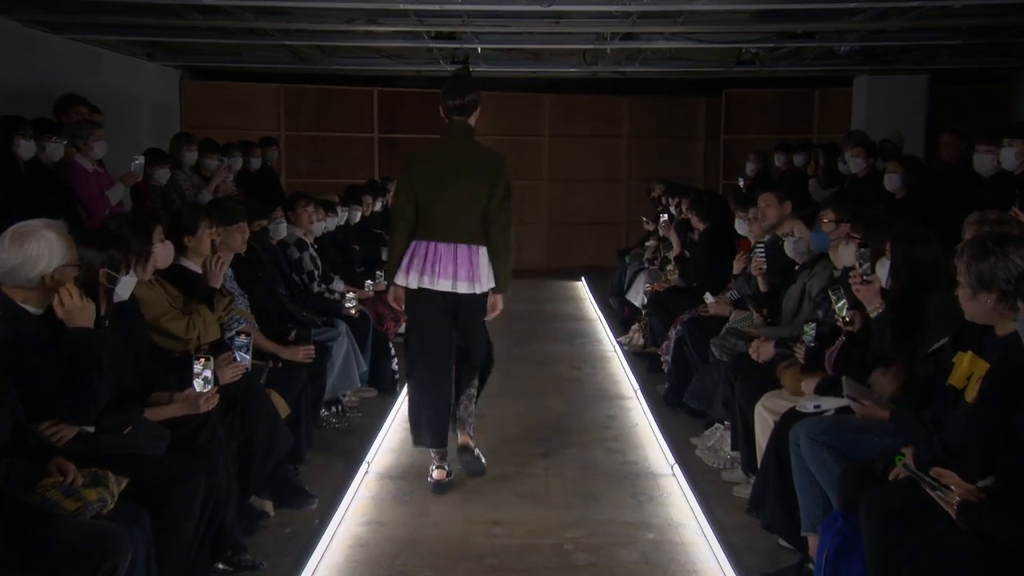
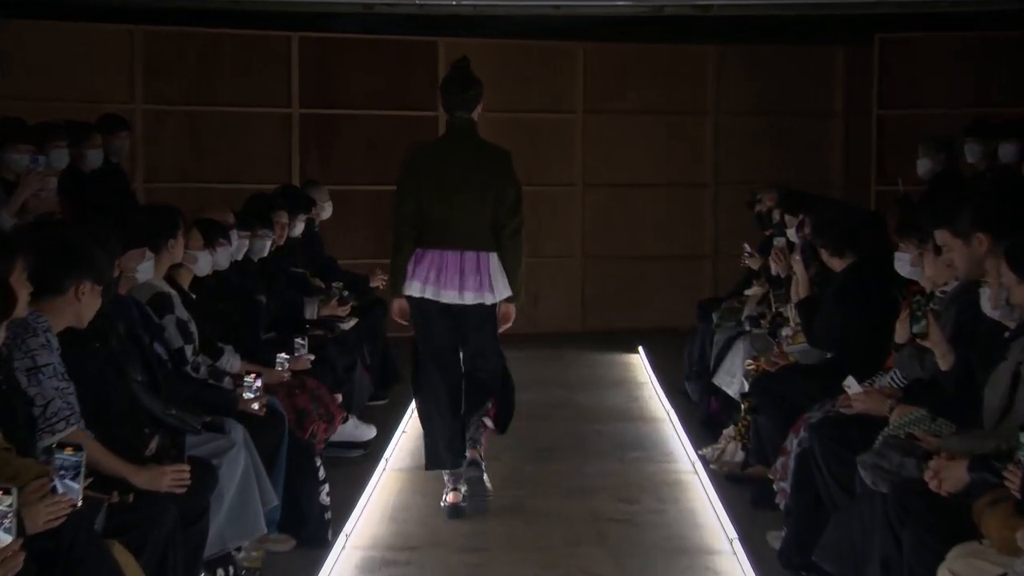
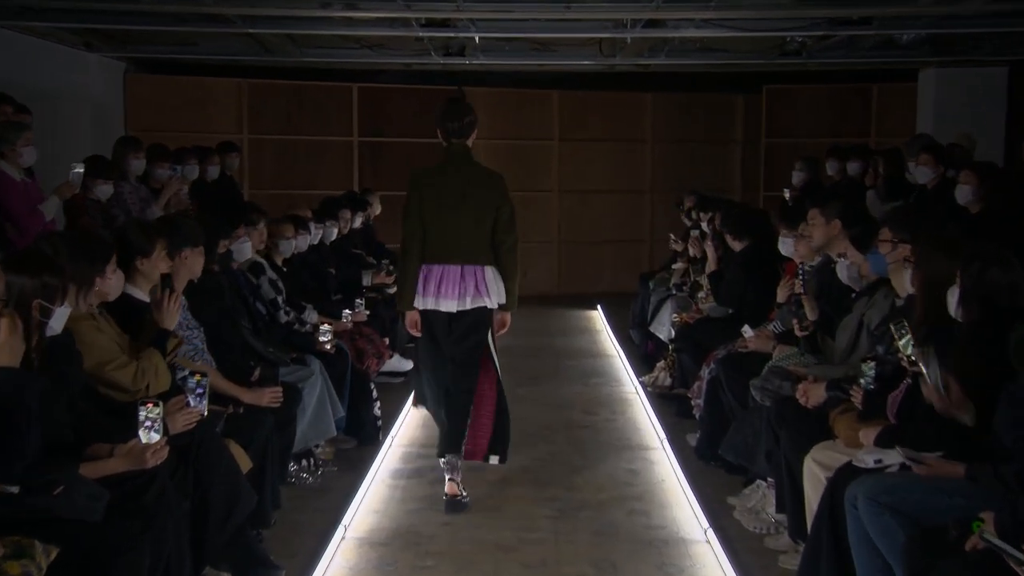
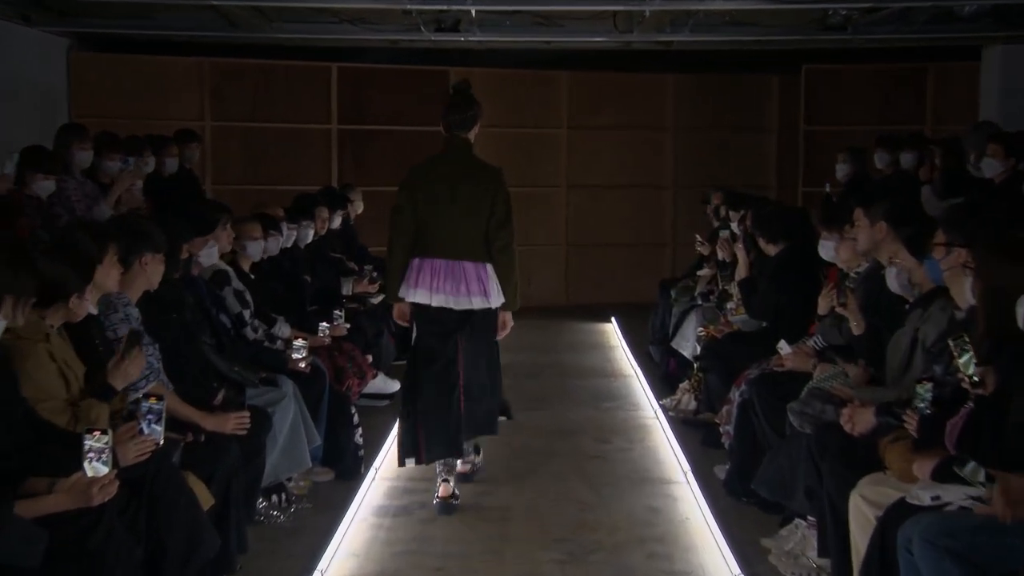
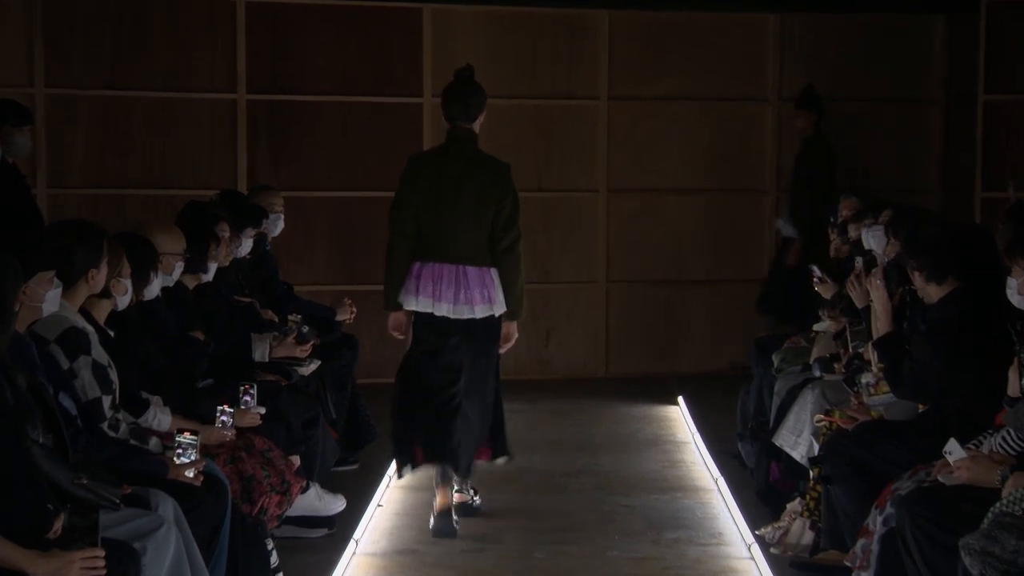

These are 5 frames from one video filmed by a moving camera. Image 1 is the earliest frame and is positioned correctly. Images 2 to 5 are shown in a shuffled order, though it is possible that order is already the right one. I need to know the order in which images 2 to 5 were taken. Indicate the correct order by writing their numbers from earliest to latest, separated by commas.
3, 4, 2, 5
